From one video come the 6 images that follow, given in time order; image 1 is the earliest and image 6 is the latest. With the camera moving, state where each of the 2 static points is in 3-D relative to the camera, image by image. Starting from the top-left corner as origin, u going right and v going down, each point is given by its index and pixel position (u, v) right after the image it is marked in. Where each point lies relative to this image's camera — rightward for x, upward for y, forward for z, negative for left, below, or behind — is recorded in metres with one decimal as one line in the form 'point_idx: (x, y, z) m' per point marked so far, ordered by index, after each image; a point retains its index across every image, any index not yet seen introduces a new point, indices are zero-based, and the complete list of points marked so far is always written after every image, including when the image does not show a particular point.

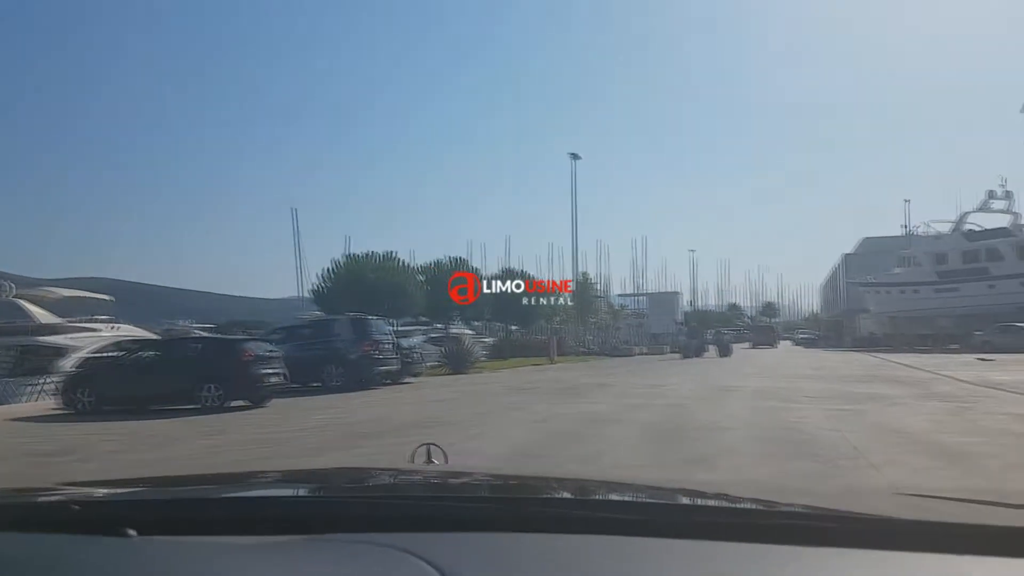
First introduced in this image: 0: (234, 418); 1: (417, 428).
0: (-5.5, -2.6, +17.6) m
1: (-1.6, -2.4, +15.3) m
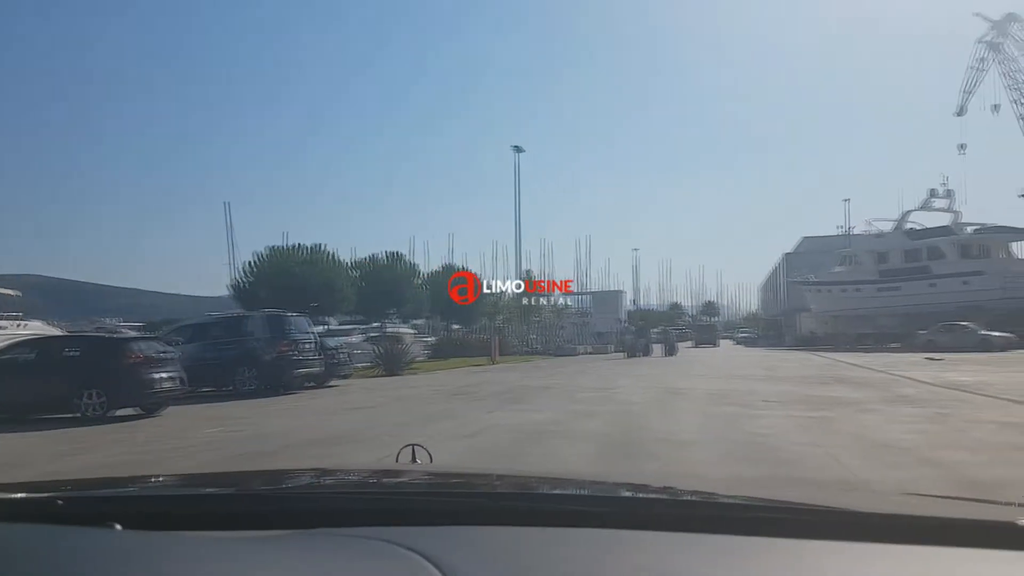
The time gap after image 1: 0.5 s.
0: (-6.6, -2.5, +15.6) m
1: (-2.7, -2.3, +13.6) m
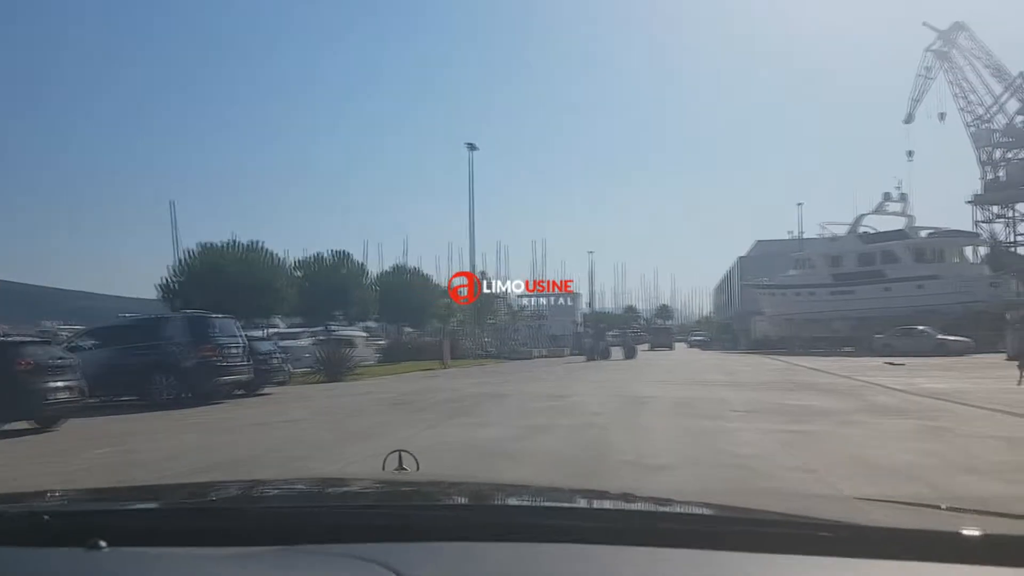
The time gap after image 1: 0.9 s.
0: (-7.5, -2.5, +13.9) m
1: (-3.4, -2.3, +12.1) m
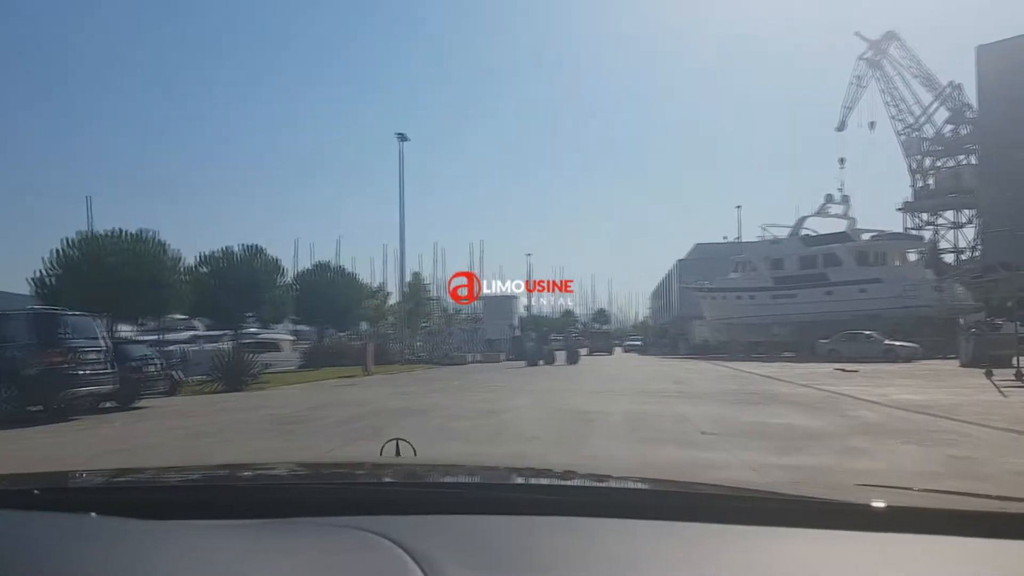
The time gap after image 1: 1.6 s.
0: (-8.5, -2.3, +10.8) m
1: (-4.3, -2.2, +9.2) m
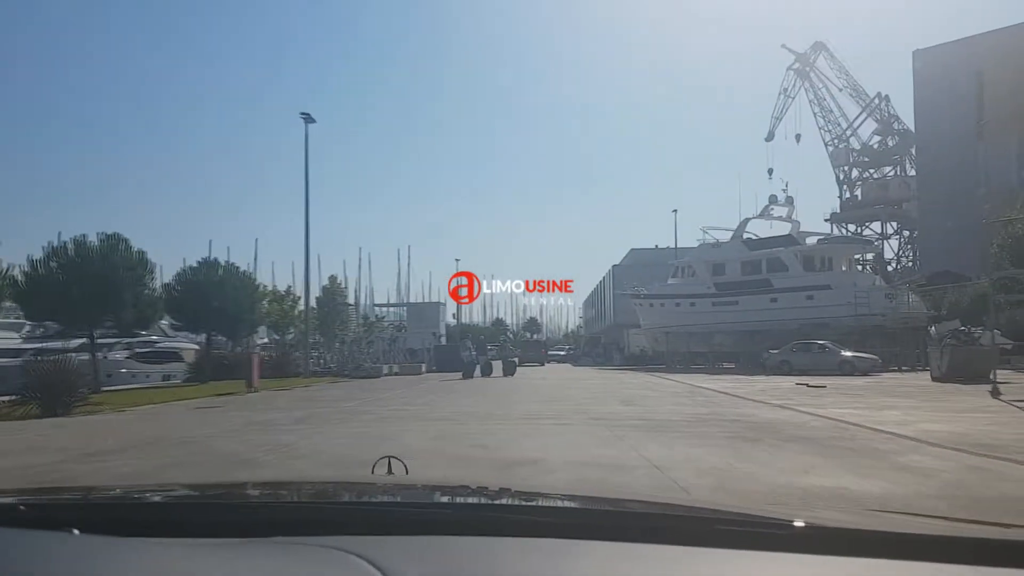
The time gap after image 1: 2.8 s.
0: (-9.4, -2.1, +5.6) m
1: (-5.1, -2.0, +4.3) m
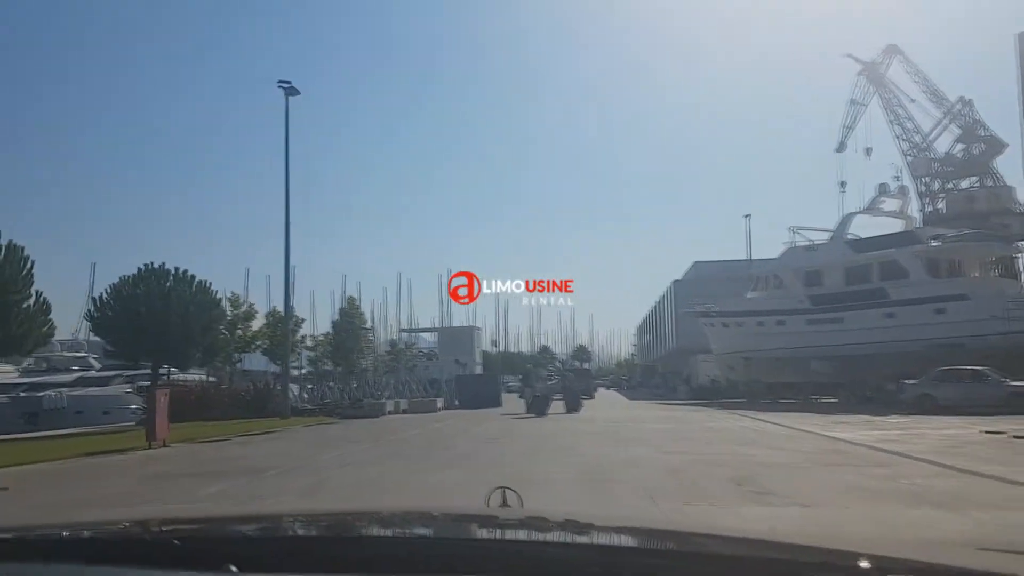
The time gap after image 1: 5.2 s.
0: (-10.0, -1.5, -3.0) m
1: (-5.8, -1.3, -4.5) m
